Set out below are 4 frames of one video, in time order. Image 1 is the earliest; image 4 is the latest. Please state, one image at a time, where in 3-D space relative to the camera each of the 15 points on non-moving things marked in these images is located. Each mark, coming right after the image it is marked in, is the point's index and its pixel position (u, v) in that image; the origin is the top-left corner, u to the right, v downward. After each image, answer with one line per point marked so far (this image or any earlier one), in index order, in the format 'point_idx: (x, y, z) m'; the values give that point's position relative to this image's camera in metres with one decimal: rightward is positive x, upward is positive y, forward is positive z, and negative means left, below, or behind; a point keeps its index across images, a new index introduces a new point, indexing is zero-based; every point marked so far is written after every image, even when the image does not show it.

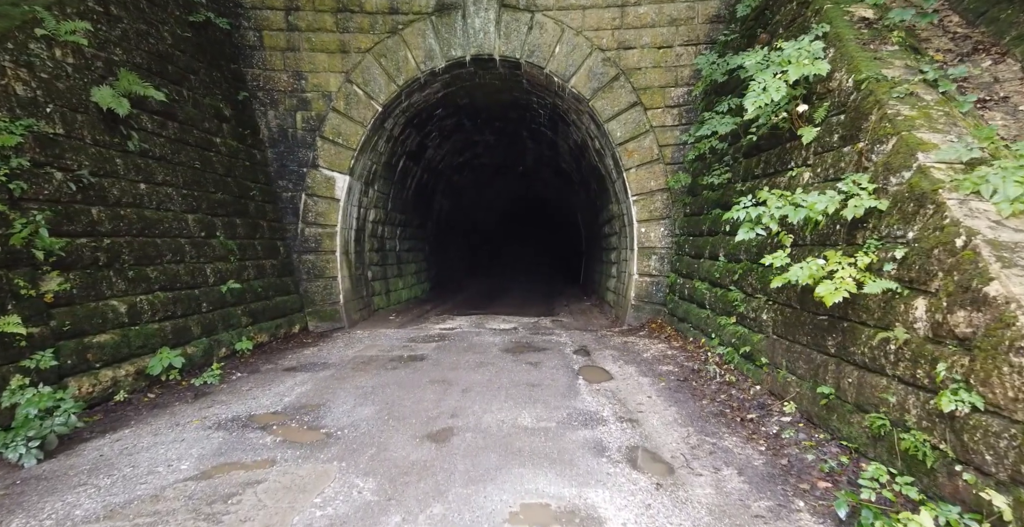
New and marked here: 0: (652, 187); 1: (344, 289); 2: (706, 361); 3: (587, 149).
0: (+2.4, +1.2, +7.7) m
1: (-2.9, -0.5, +8.0) m
2: (+1.9, -1.0, +4.6) m
3: (+1.6, +2.3, +9.4) m
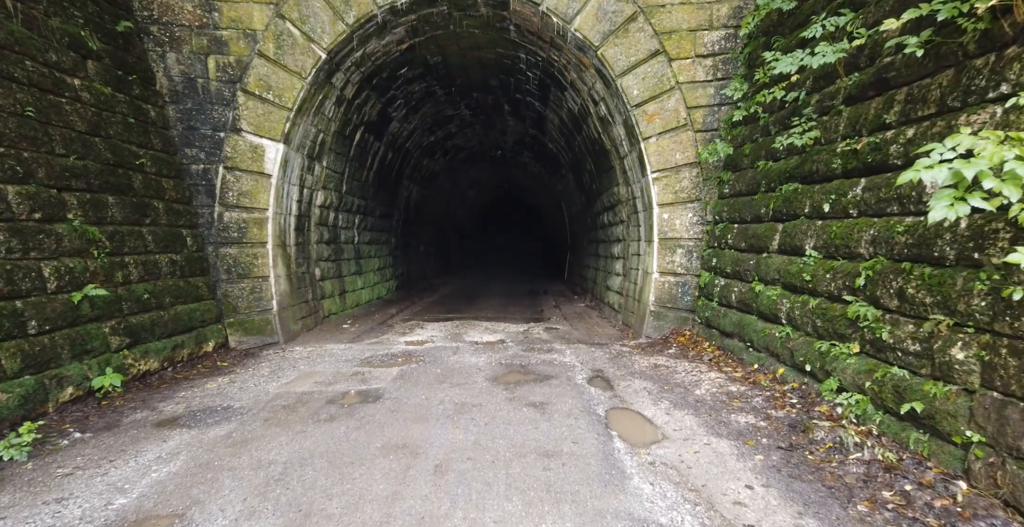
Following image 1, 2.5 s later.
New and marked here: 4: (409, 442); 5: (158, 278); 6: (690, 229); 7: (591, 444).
0: (+2.2, +1.3, +6.1) m
1: (-3.1, -0.4, +6.2) m
2: (+1.9, -0.9, +3.0) m
3: (+1.3, +2.4, +7.8) m
4: (-0.7, -1.2, +3.1) m
5: (-3.8, -0.2, +5.0) m
6: (+2.3, +0.4, +6.2) m
7: (+0.5, -1.1, +3.0) m
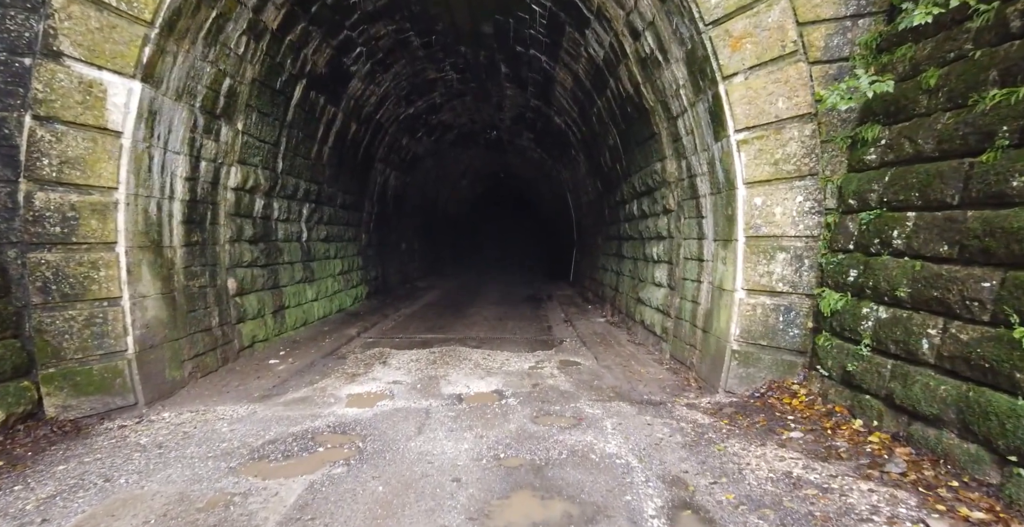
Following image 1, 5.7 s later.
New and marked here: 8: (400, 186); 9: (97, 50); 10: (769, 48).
0: (+2.2, +1.2, +3.8) m
1: (-3.0, -0.5, +3.8) m
2: (+1.9, -1.1, +0.7) m
3: (+1.3, +2.3, +5.5) m
4: (-0.6, -1.3, +0.8) m
5: (-3.7, -0.3, +2.7) m
6: (+2.3, +0.3, +3.9) m
7: (+0.5, -1.3, +0.7) m
8: (-3.0, +2.1, +12.5) m
9: (-3.1, +1.6, +3.5) m
10: (+2.1, +1.7, +3.8) m
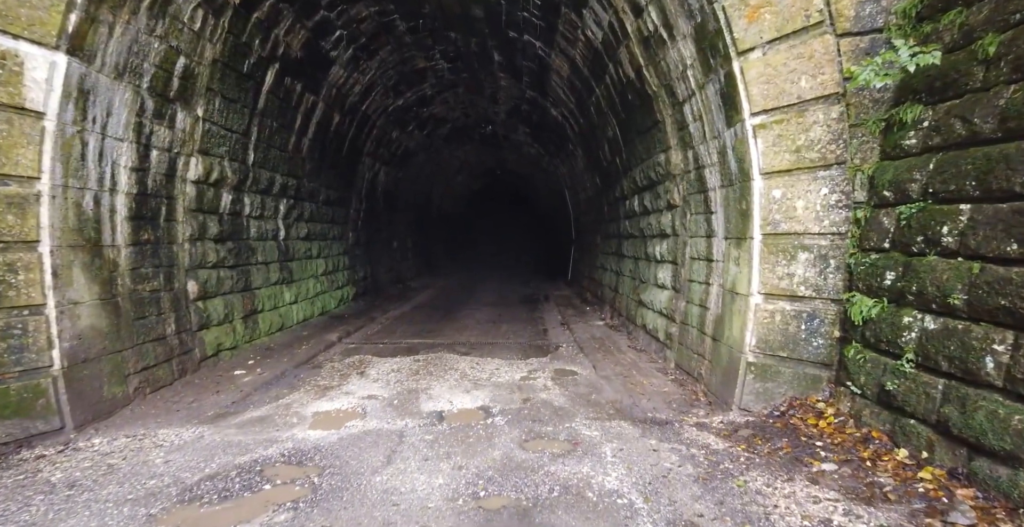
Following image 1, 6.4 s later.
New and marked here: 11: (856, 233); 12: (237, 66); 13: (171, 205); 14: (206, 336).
0: (+2.1, +1.2, +3.4) m
1: (-3.1, -0.5, +3.4) m
2: (+1.9, -1.1, +0.3) m
3: (+1.2, +2.3, +5.0) m
4: (-0.7, -1.3, +0.3) m
5: (-3.8, -0.3, +2.2) m
6: (+2.2, +0.3, +3.4) m
7: (+0.5, -1.3, +0.2) m
8: (-3.1, +2.1, +12.0) m
9: (-3.2, +1.6, +3.0) m
10: (+2.0, +1.7, +3.3) m
11: (+2.4, +0.2, +3.3) m
12: (-2.9, +2.1, +5.0) m
13: (-3.3, +0.6, +4.5) m
14: (-3.2, -0.8, +4.9) m
